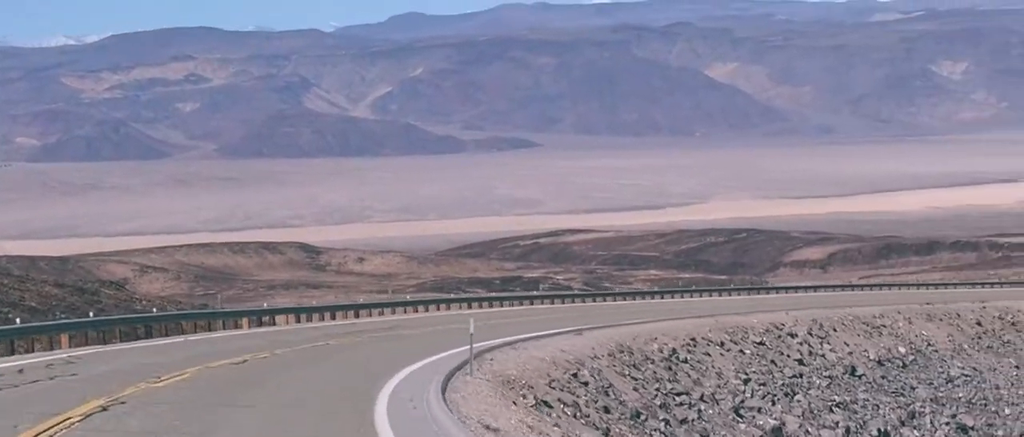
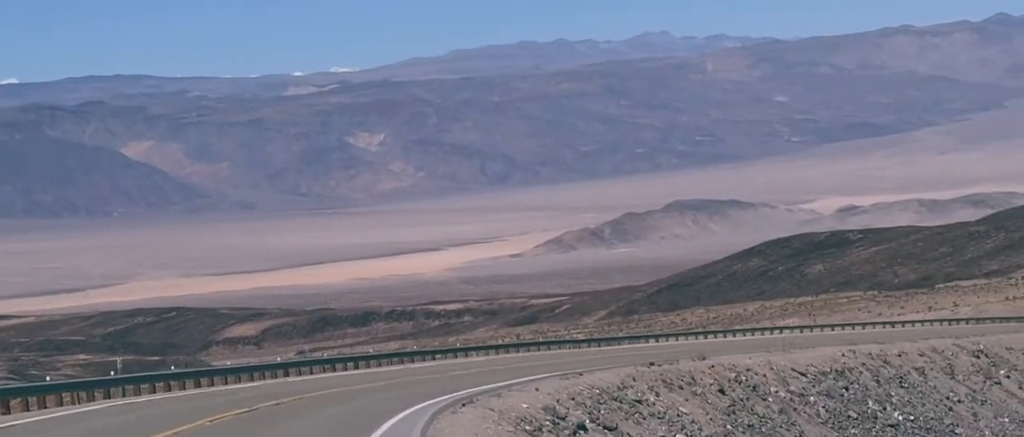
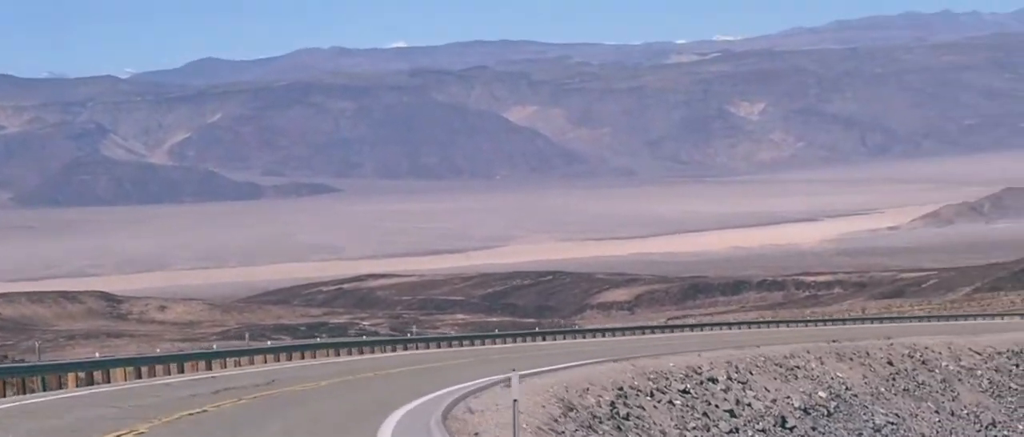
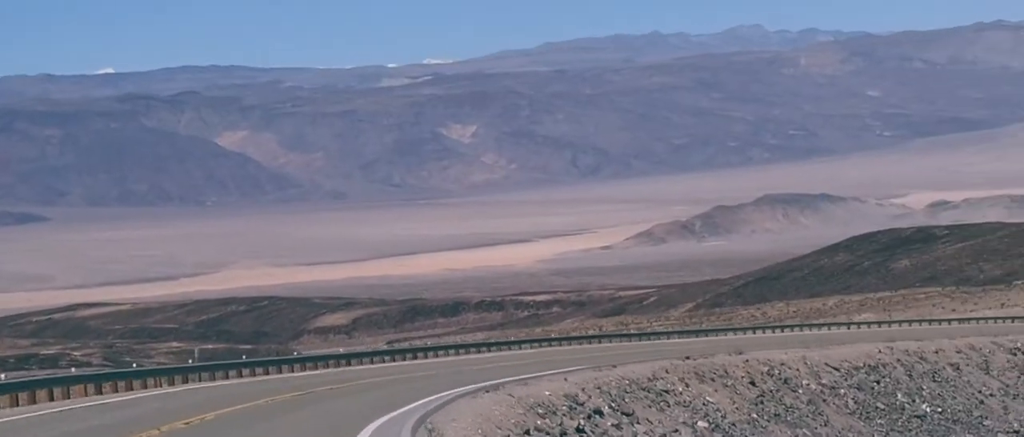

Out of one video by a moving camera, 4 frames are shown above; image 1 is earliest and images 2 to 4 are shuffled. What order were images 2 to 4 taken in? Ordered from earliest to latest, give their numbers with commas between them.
3, 4, 2
